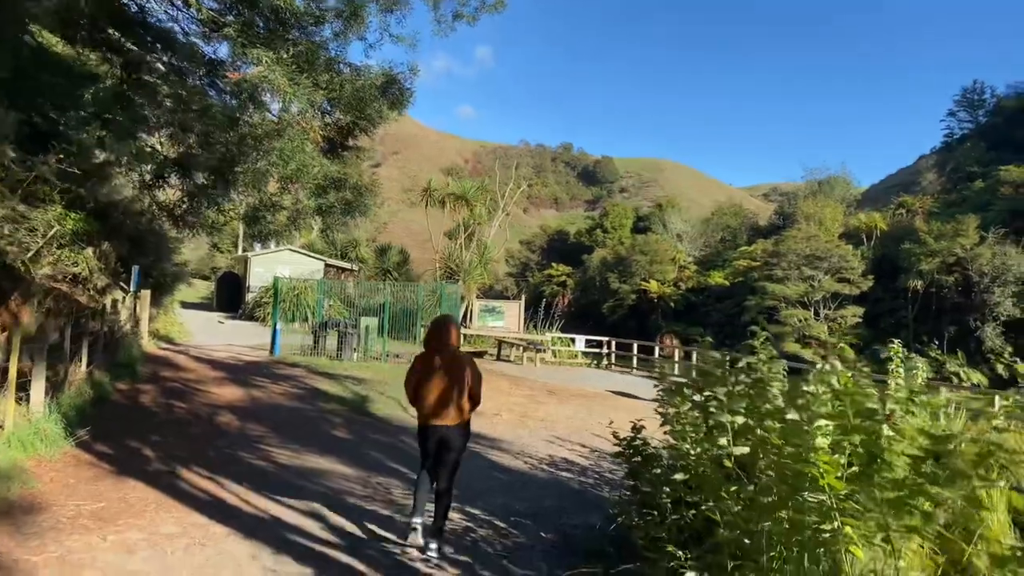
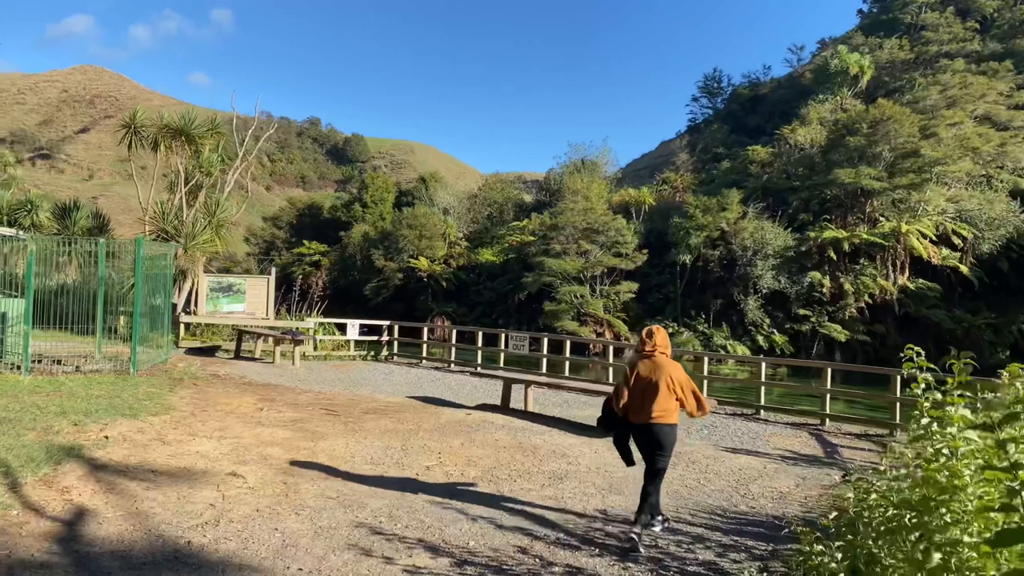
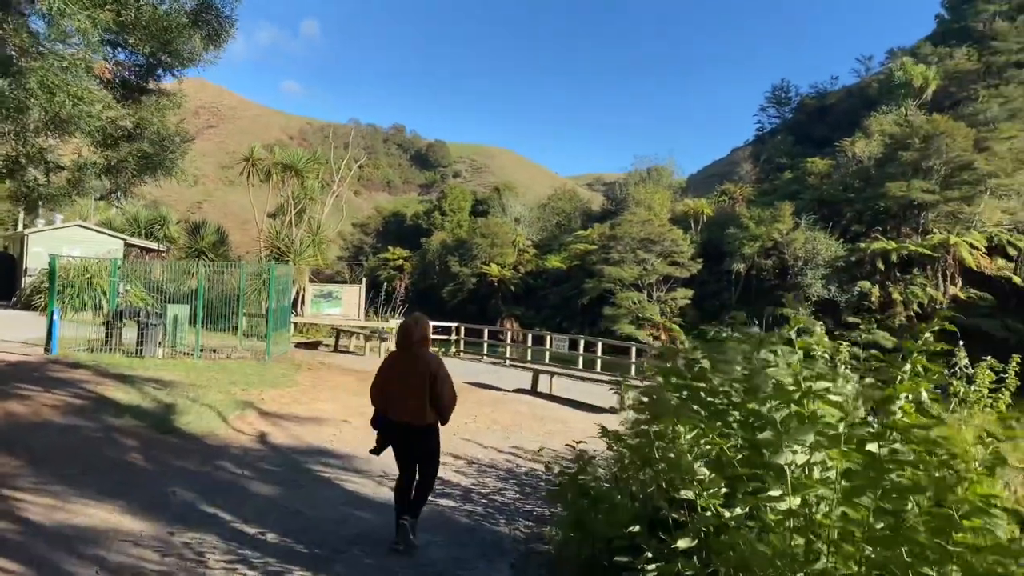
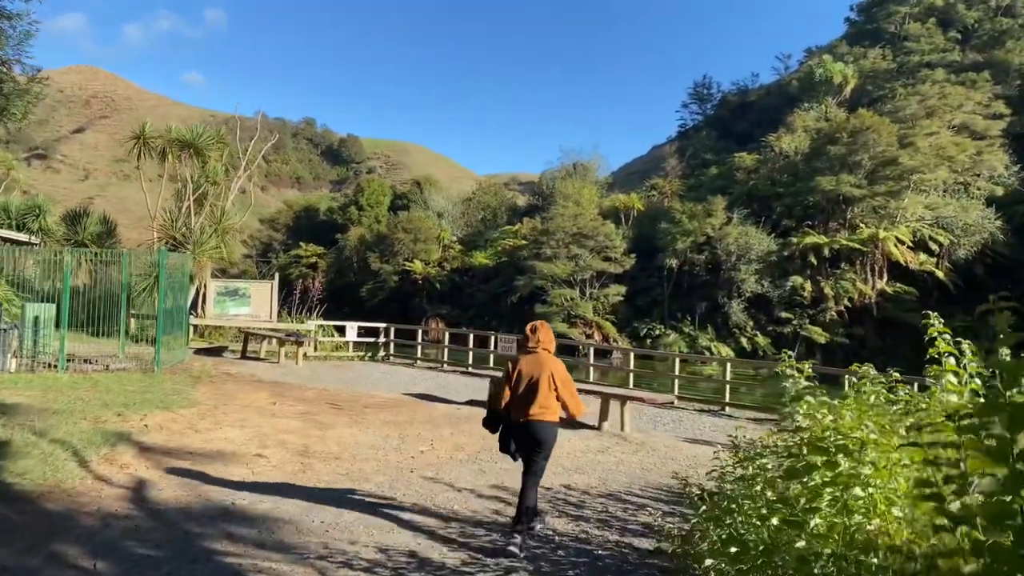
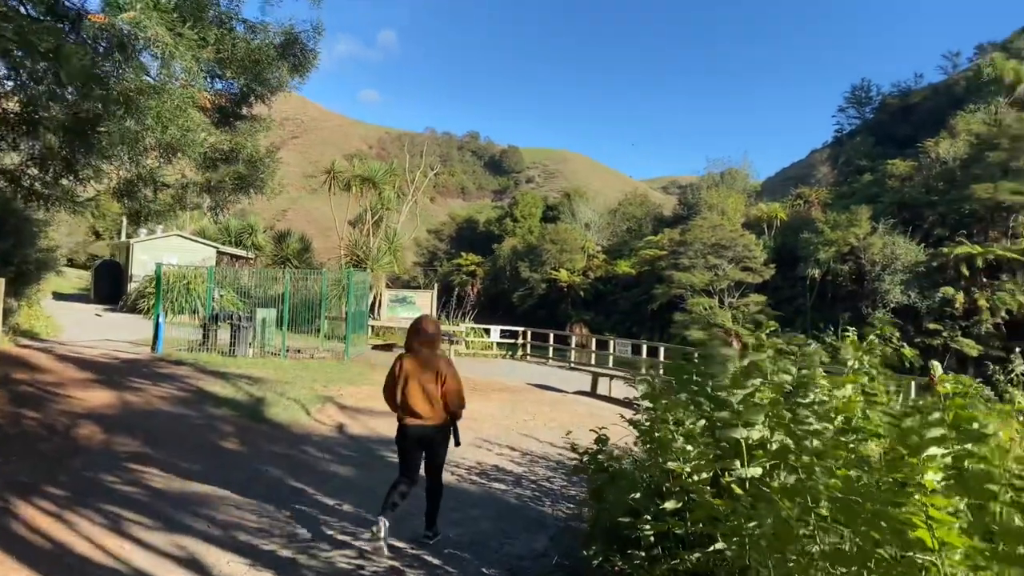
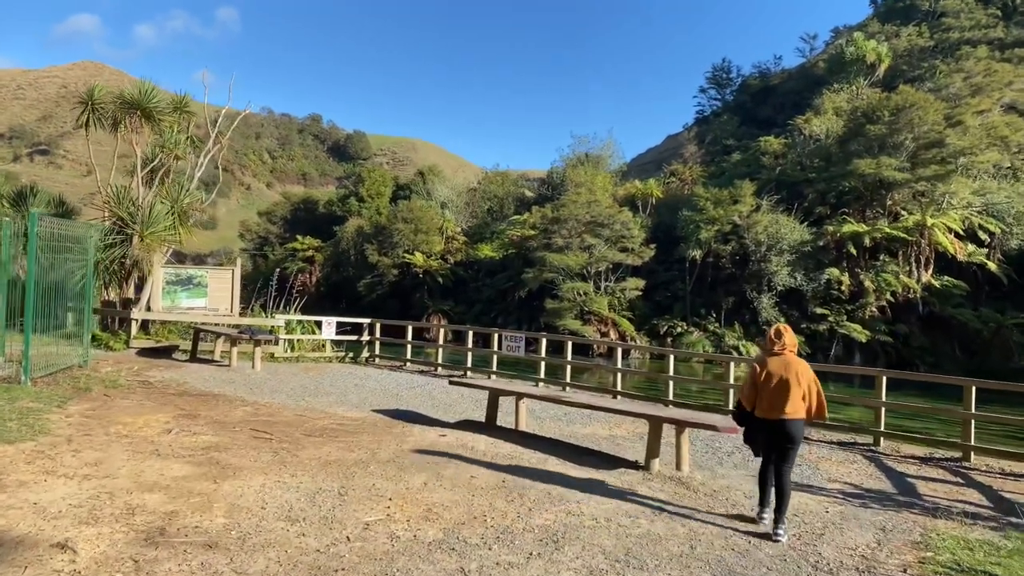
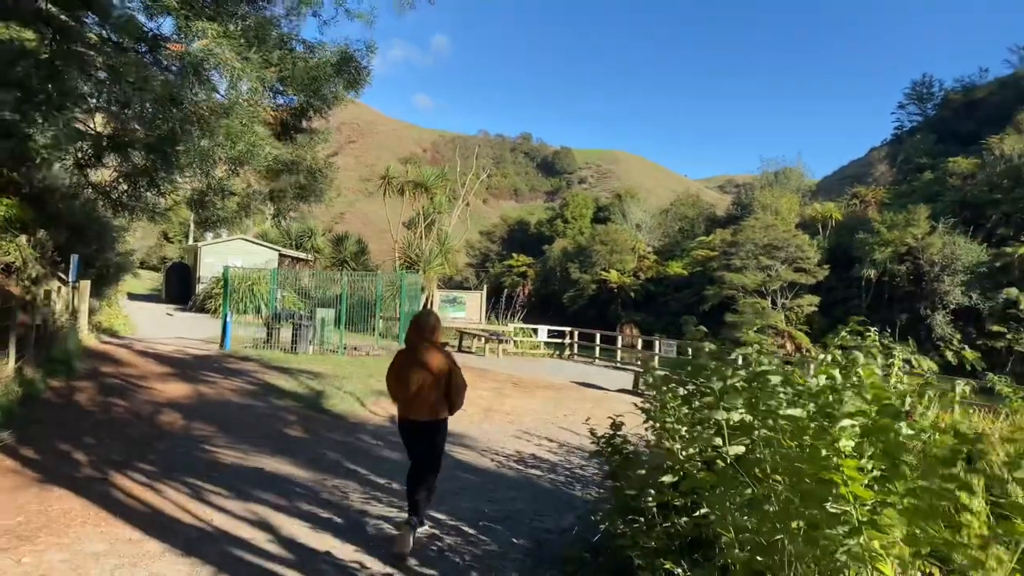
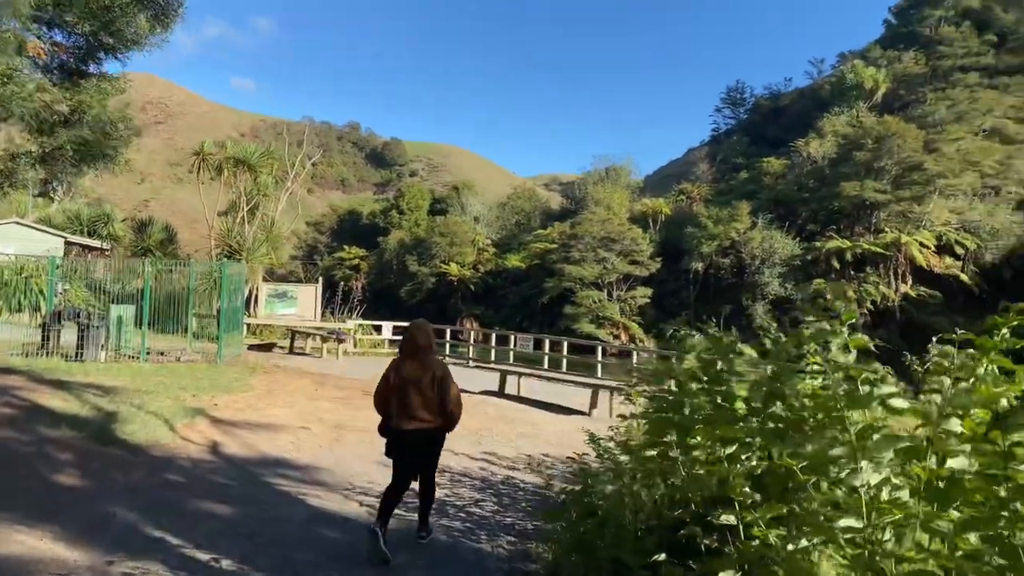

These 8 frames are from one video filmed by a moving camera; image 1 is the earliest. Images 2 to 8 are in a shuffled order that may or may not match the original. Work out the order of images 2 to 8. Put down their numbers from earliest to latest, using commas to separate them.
7, 5, 3, 8, 4, 2, 6
